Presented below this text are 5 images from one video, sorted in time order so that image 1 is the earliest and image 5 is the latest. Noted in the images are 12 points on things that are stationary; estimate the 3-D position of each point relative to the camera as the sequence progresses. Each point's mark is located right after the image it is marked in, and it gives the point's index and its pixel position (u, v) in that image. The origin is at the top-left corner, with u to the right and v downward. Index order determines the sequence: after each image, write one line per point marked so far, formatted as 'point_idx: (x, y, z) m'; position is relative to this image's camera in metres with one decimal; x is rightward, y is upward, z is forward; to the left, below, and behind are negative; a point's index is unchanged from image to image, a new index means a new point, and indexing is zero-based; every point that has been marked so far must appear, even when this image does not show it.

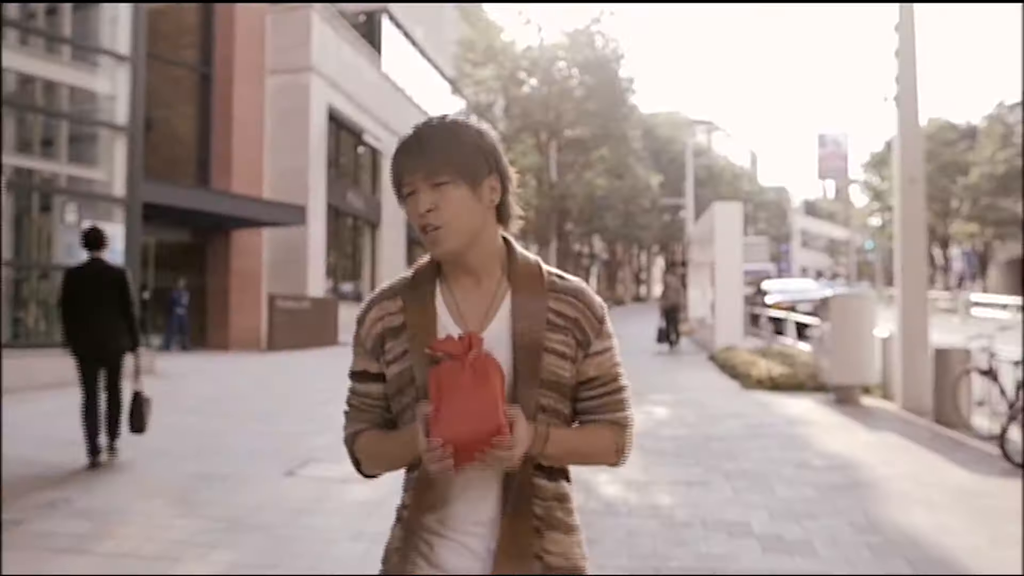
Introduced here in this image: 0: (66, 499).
0: (-2.5, -1.2, +6.3) m
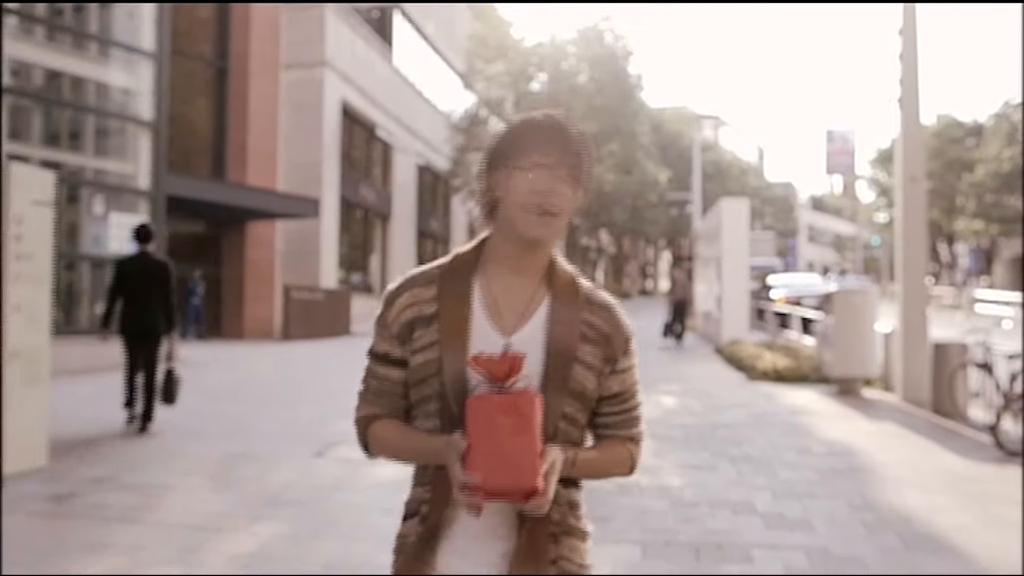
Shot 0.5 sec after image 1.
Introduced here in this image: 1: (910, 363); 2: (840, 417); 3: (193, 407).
0: (-2.4, -1.1, +6.7) m
1: (+4.0, -0.8, +11.2) m
2: (+3.0, -1.2, +10.2) m
3: (-2.9, -1.1, +10.0) m
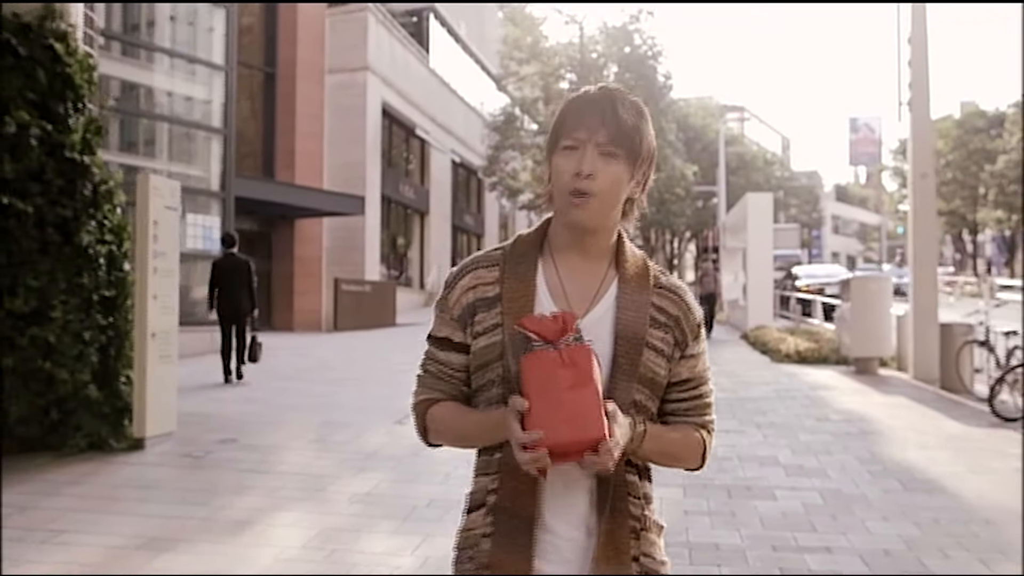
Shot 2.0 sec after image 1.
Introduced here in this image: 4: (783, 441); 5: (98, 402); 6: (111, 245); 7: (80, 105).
0: (-2.0, -1.1, +7.9) m
1: (+4.5, -0.6, +12.2) m
2: (+3.5, -1.1, +11.3) m
3: (-2.4, -1.0, +11.2) m
4: (+2.0, -1.1, +8.2) m
5: (-2.7, -0.8, +7.3) m
6: (-2.7, +0.3, +7.5) m
7: (-2.9, +1.2, +7.3) m
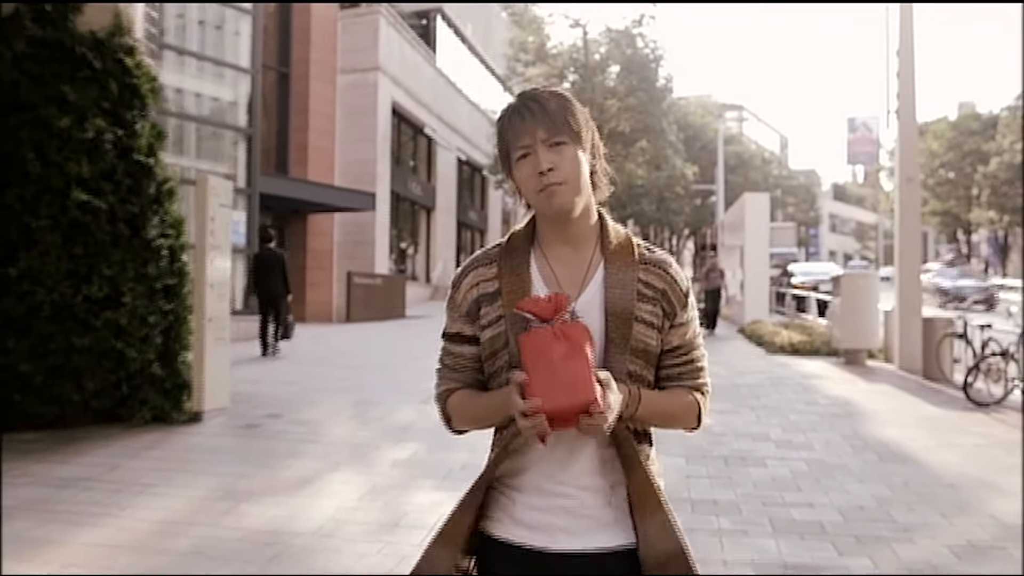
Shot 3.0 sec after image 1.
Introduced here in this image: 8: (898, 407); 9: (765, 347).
0: (-1.8, -1.0, +8.8) m
1: (+4.7, -0.6, +13.1) m
2: (+3.6, -1.0, +12.1) m
3: (-2.3, -0.9, +12.1) m
4: (+2.1, -1.1, +9.0) m
5: (-2.6, -0.7, +8.2) m
6: (-2.5, +0.4, +8.3) m
7: (-2.7, +1.3, +8.2) m
8: (+3.4, -1.1, +9.9) m
9: (+3.7, -0.9, +16.1) m
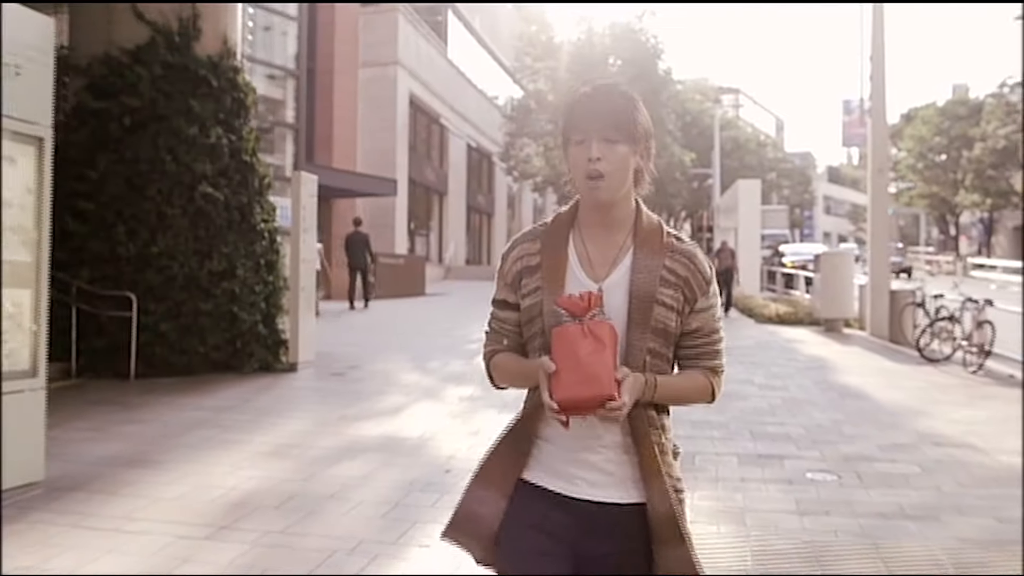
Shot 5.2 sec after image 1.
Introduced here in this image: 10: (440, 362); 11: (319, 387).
0: (-1.5, -0.8, +10.7) m
1: (+5.0, -0.3, +15.1) m
2: (+4.0, -0.7, +14.1) m
3: (-2.0, -0.6, +14.0) m
4: (+2.5, -0.8, +11.0) m
5: (-2.3, -0.4, +10.1) m
6: (-2.2, +0.6, +10.3) m
7: (-2.4, +1.5, +10.1) m
8: (+3.8, -0.8, +11.9) m
9: (+4.0, -0.5, +18.1) m
10: (-0.8, -0.8, +11.1) m
11: (-1.6, -0.8, +9.6) m
